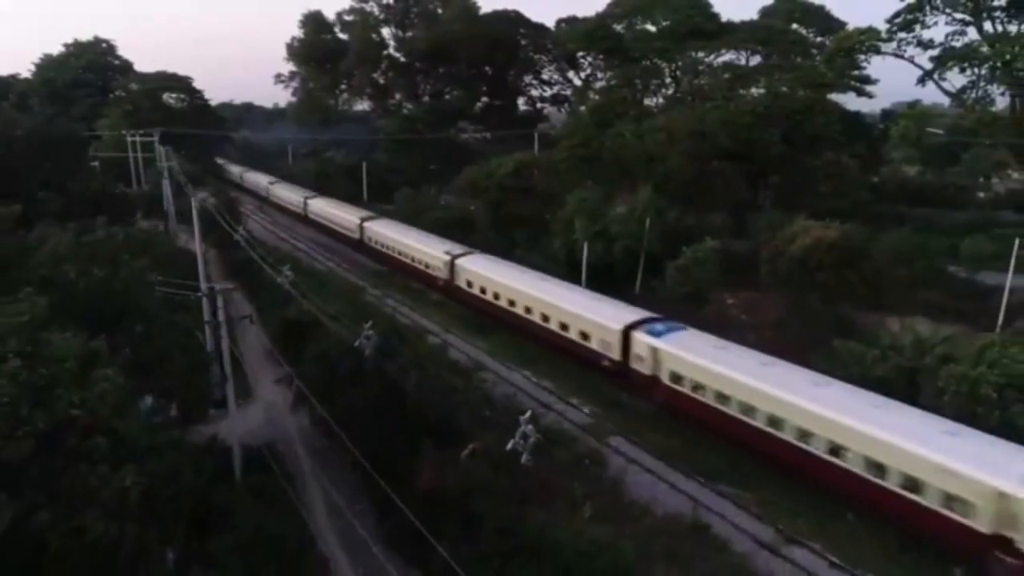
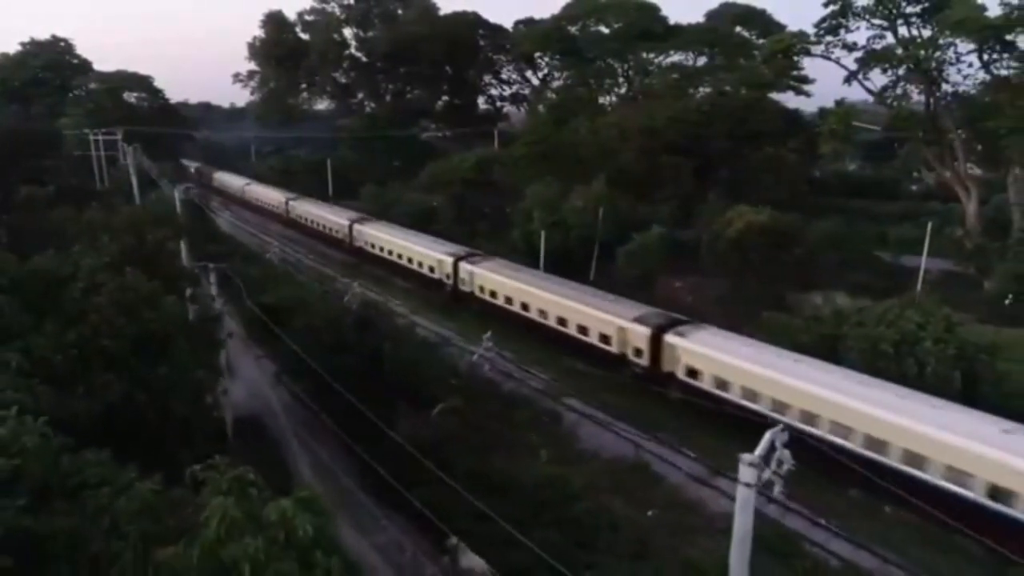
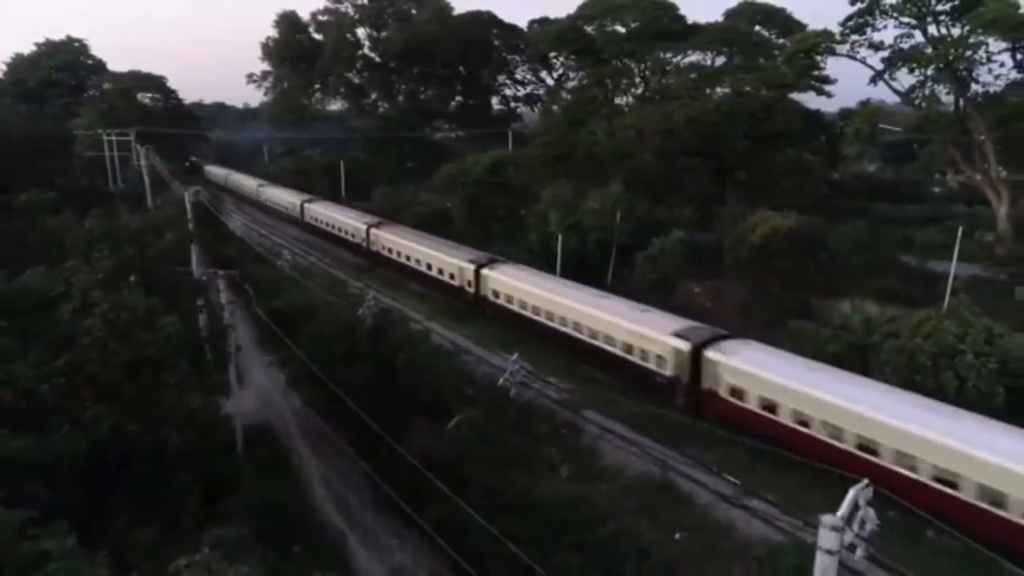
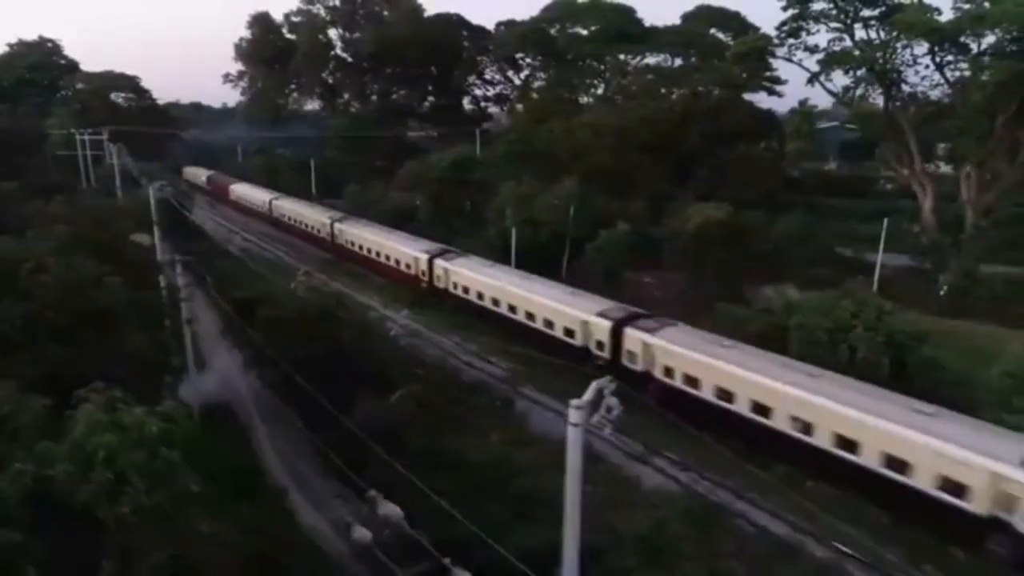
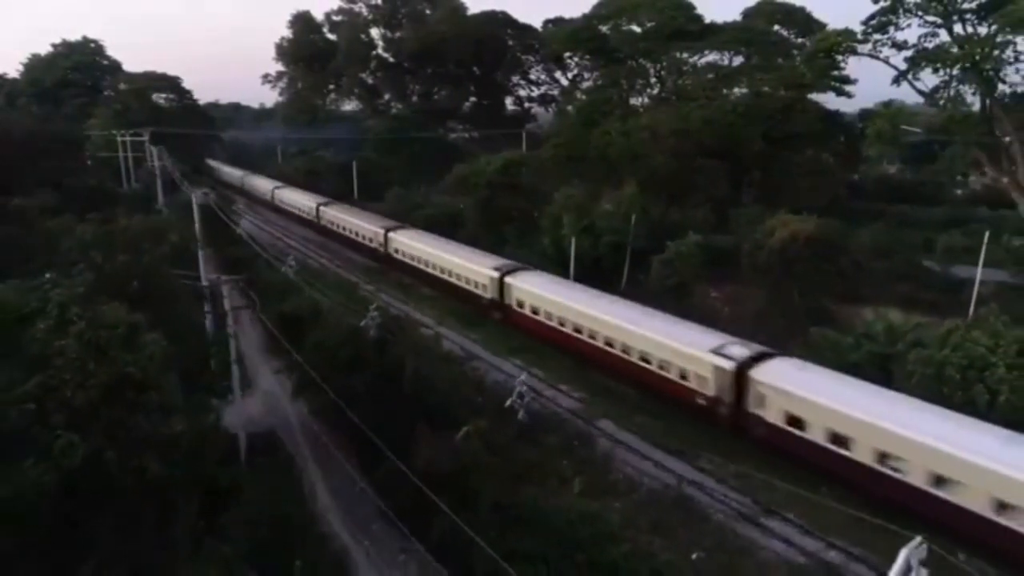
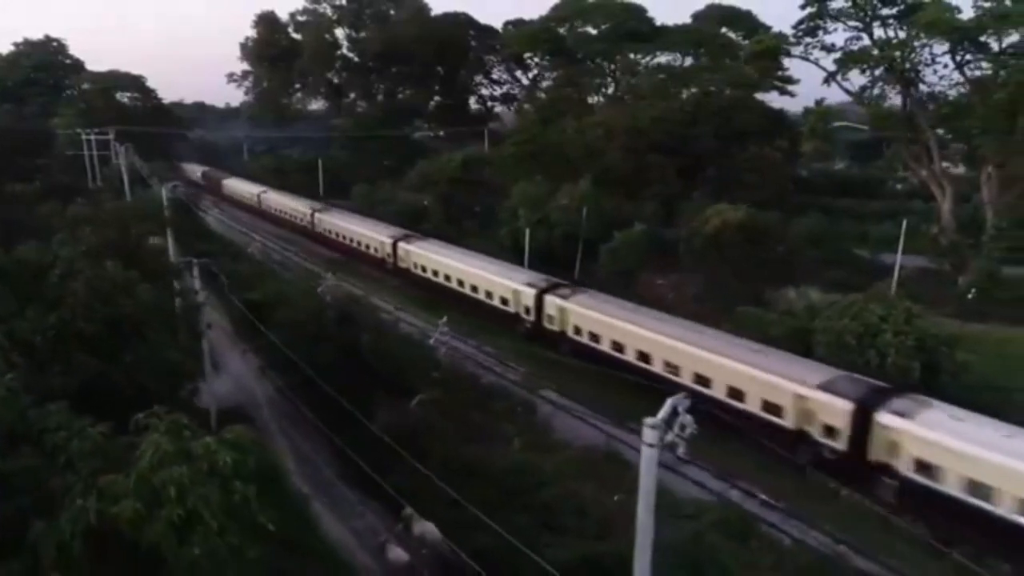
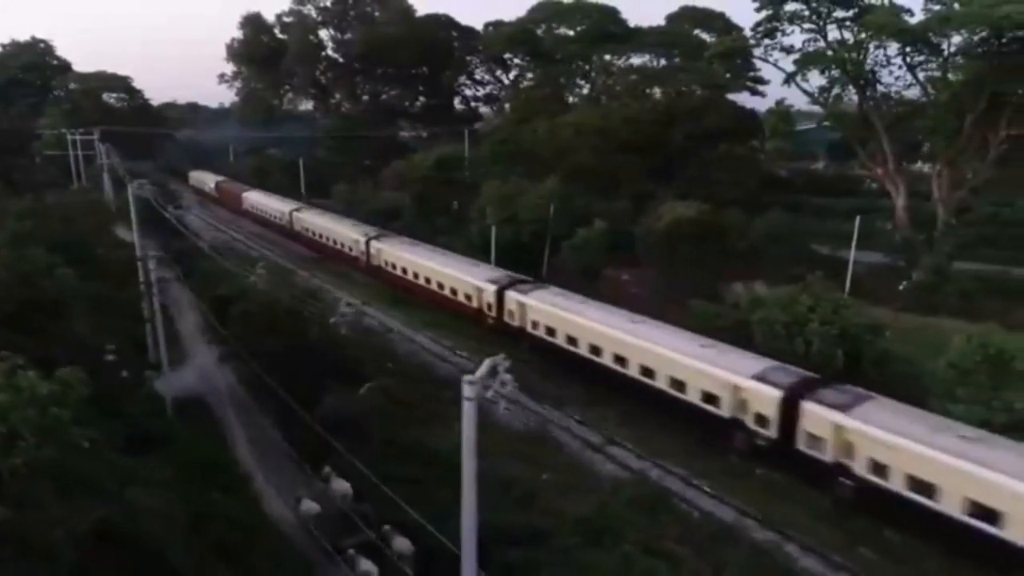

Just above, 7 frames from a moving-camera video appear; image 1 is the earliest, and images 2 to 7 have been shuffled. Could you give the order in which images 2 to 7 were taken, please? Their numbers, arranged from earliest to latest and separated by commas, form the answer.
5, 3, 2, 6, 4, 7
